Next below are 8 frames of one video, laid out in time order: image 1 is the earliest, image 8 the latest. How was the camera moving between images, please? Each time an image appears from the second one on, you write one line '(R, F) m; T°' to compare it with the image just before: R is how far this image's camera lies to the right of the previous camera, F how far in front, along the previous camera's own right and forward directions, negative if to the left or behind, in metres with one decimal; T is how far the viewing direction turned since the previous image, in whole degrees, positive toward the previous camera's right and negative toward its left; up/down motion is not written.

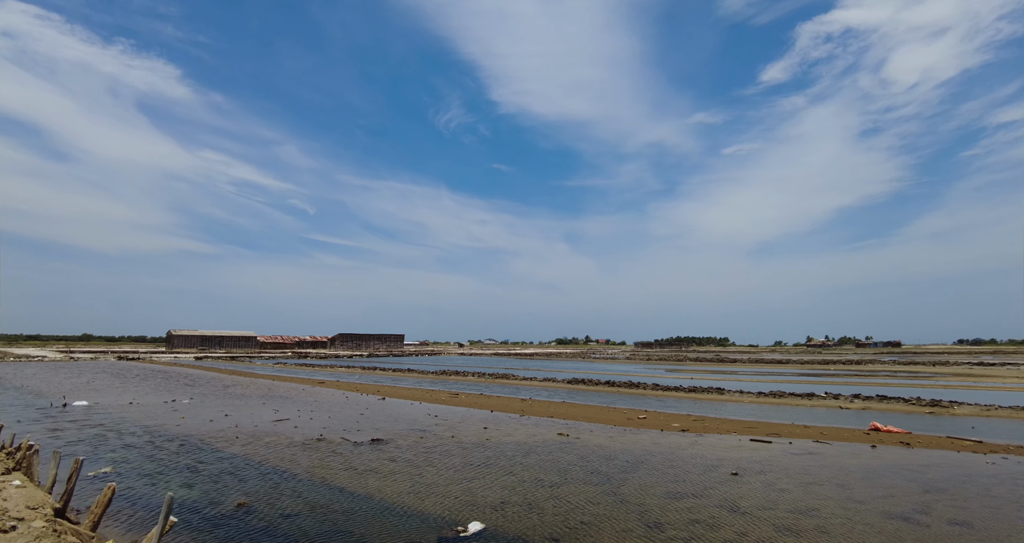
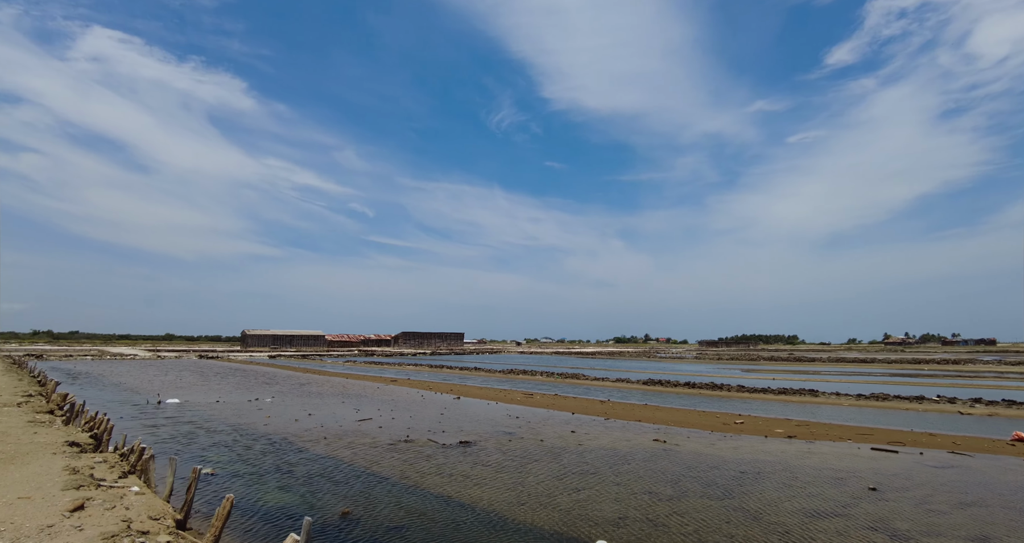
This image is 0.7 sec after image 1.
(-1.3, +0.9) m; -6°
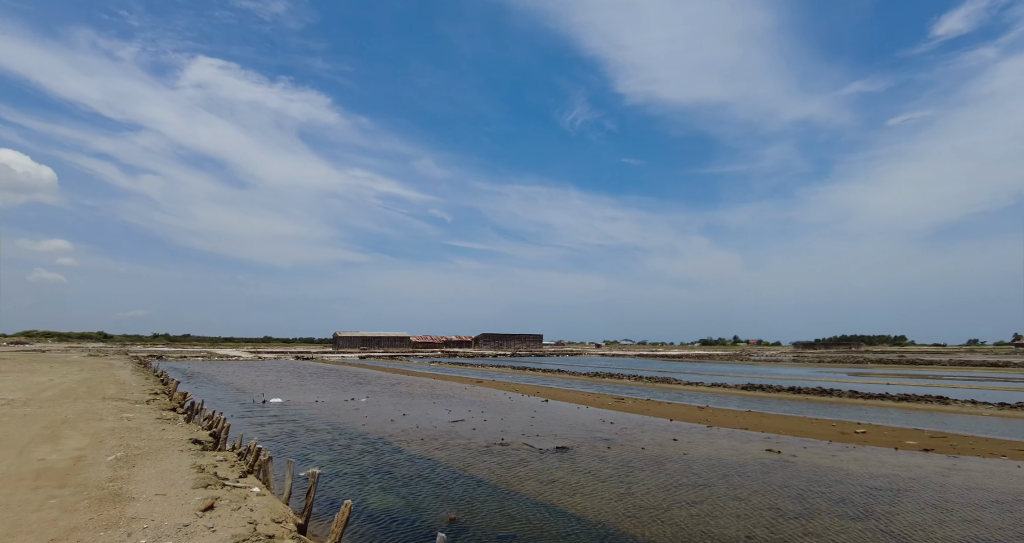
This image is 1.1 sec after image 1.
(-0.6, +0.5) m; -8°
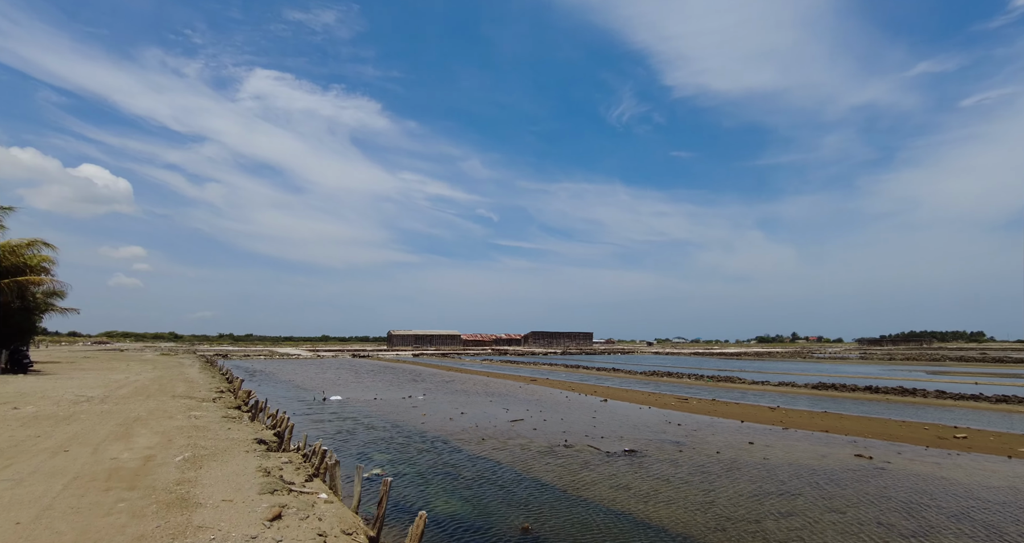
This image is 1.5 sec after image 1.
(-0.5, +0.7) m; -5°
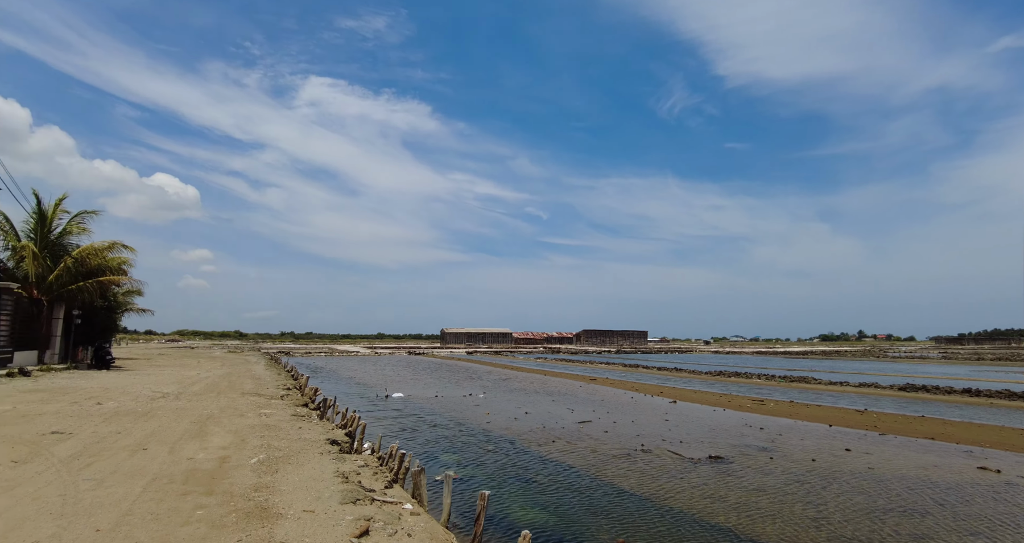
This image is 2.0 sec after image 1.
(-0.7, +0.8) m; -5°
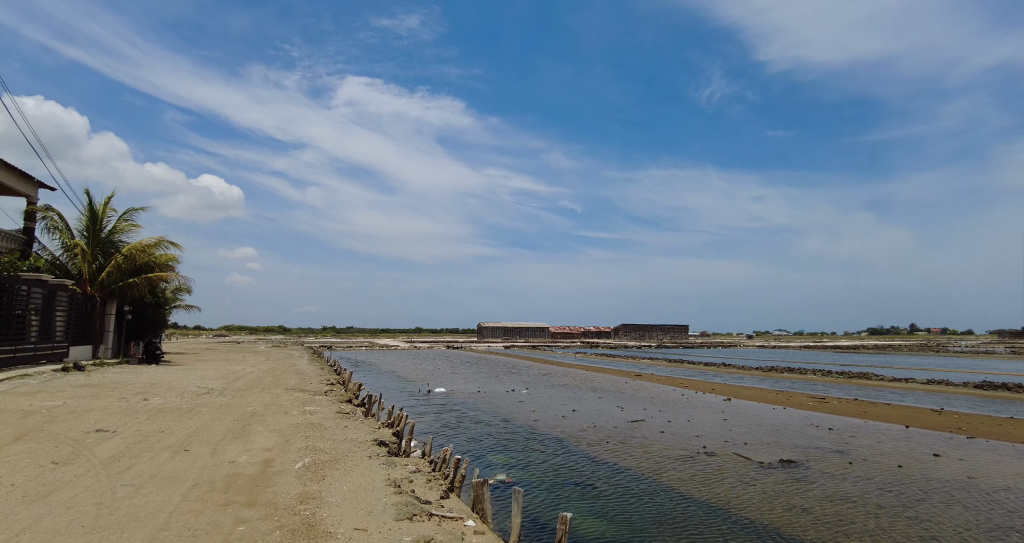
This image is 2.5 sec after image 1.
(-0.4, +0.8) m; -4°
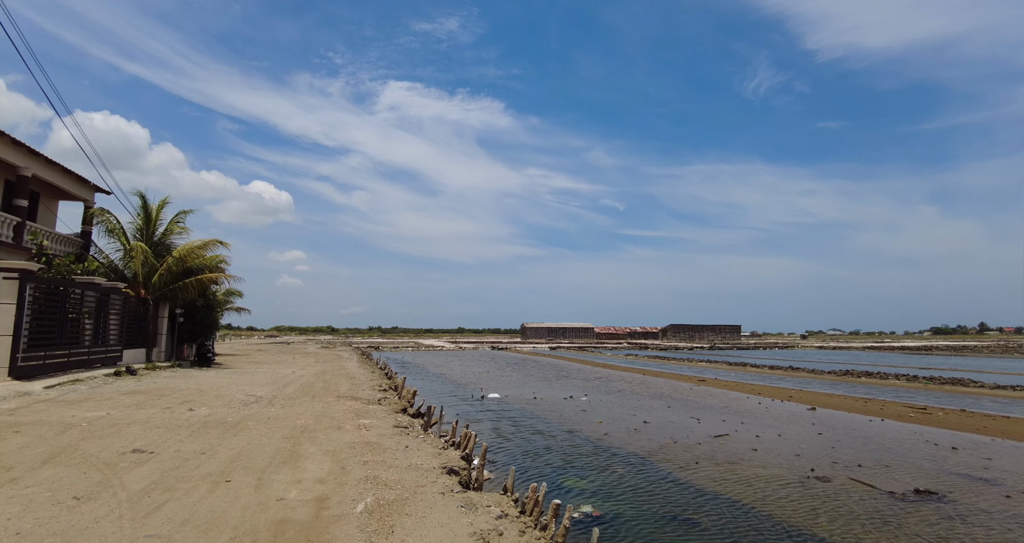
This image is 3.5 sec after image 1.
(-0.8, +1.6) m; -4°
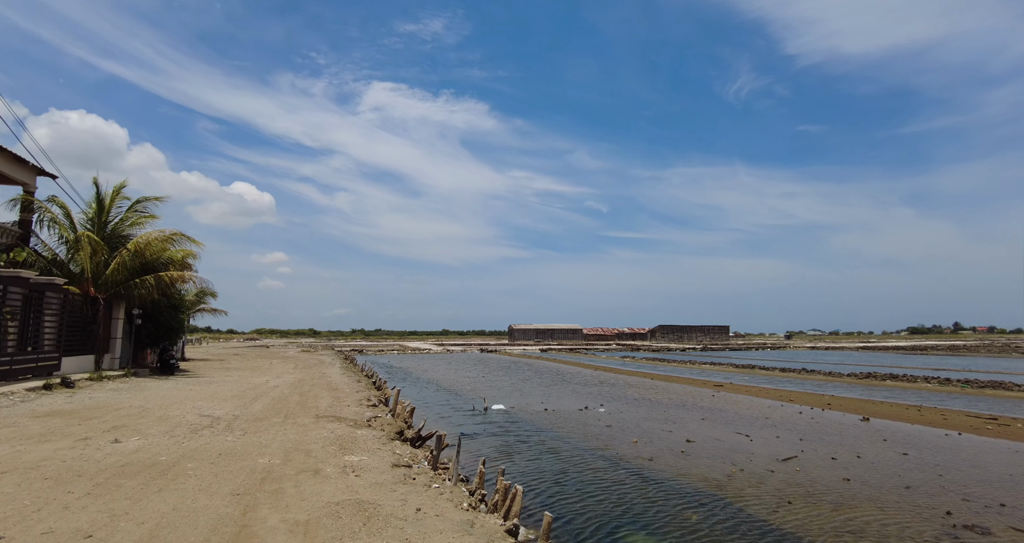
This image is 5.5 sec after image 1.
(-1.0, +3.1) m; +2°
